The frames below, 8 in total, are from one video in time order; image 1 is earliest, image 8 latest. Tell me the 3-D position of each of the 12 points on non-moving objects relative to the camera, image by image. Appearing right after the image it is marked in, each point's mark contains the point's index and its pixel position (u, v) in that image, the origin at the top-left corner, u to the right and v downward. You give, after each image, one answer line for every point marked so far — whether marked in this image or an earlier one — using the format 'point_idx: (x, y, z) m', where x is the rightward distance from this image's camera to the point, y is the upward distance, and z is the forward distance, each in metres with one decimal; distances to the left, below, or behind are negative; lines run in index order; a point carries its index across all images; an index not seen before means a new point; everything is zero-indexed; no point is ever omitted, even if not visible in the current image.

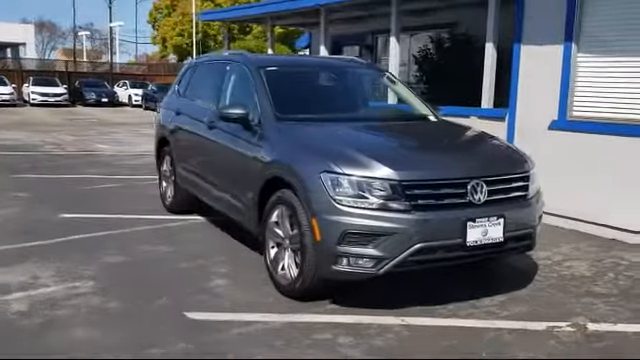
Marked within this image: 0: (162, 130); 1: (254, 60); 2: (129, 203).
0: (-2.1, +0.7, +7.9) m
1: (-0.6, +1.2, +6.1) m
2: (-2.8, -0.3, +8.7) m
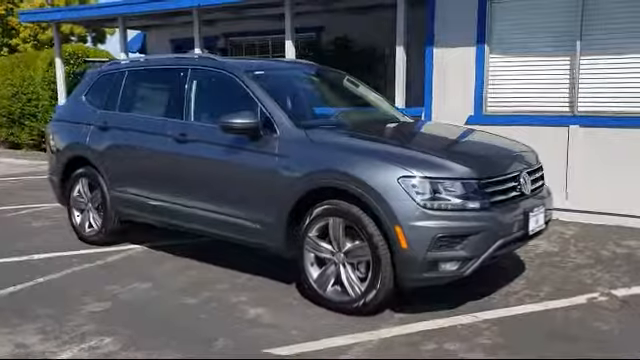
0: (-2.7, +0.4, +6.7) m
1: (-0.8, +1.1, +5.6) m
2: (-3.6, -0.7, +7.2) m
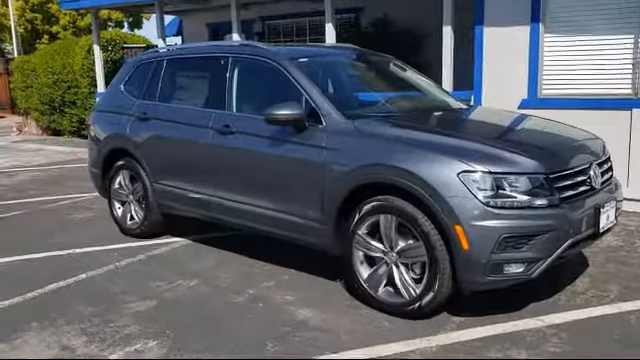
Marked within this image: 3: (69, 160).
0: (-2.2, +0.4, +6.6) m
1: (-0.3, +1.1, +5.3) m
2: (-3.1, -0.6, +7.1) m
3: (-5.7, +0.4, +13.4) m
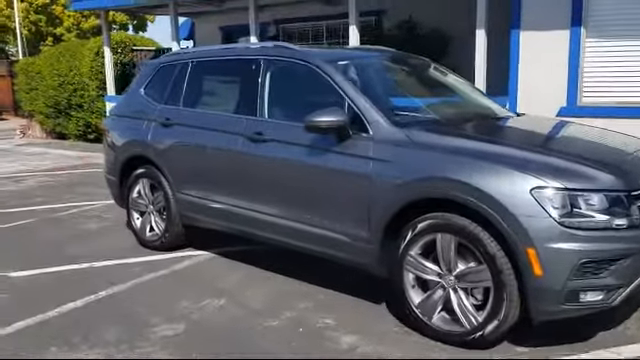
0: (-1.9, +0.4, +6.2) m
1: (0.0, +1.0, +4.9) m
2: (-2.8, -0.7, +6.8) m
3: (-5.3, +0.3, +13.0) m
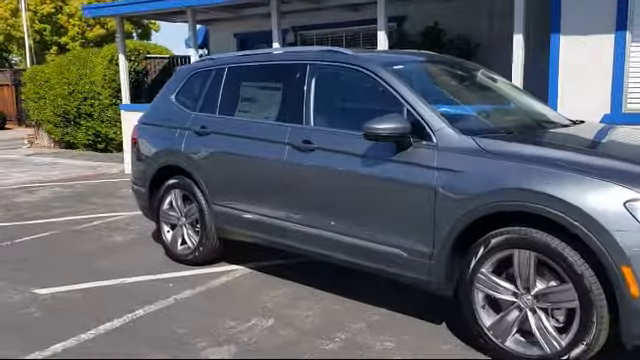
0: (-1.5, +0.2, +5.9) m
1: (+0.4, +1.0, +4.7) m
2: (-2.3, -0.8, +6.5) m
3: (-4.9, +0.1, +12.7) m
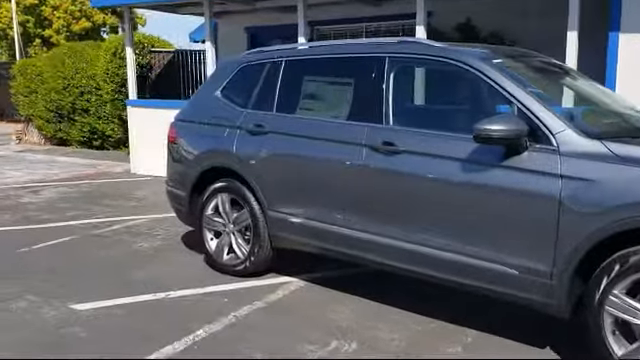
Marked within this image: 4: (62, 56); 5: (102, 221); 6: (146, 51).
0: (-0.9, +0.2, +5.4) m
1: (+1.0, +0.9, +4.2) m
2: (-1.8, -0.9, +5.9) m
3: (-4.6, +0.1, +12.1) m
4: (-7.3, +3.5, +16.8) m
5: (-2.8, -0.5, +7.8) m
6: (-4.0, +3.0, +13.6) m
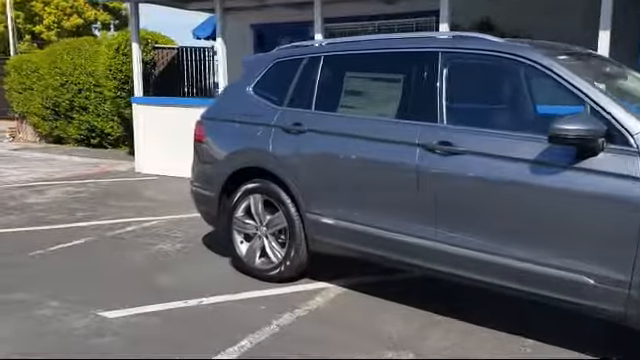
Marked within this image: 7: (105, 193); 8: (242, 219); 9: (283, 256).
0: (-0.6, +0.2, +5.1) m
1: (+1.4, +0.9, +4.0) m
2: (-1.5, -0.9, +5.6) m
3: (-4.4, +0.1, +11.7) m
4: (-7.2, +3.5, +16.4) m
5: (-2.6, -0.5, +7.5) m
6: (-3.8, +3.0, +13.3) m
7: (-3.4, -0.2, +9.5) m
8: (-0.7, -0.3, +5.3) m
9: (-0.3, -0.7, +5.1) m
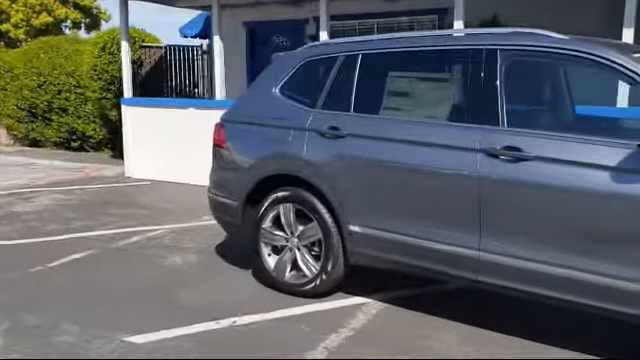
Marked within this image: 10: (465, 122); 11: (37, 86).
0: (-0.3, +0.1, +4.8) m
1: (+1.7, +0.8, +3.7) m
2: (-1.2, -0.9, +5.2) m
3: (-4.4, 0.0, +11.2) m
4: (-7.5, +3.4, +15.7) m
5: (-2.4, -0.6, +7.0) m
6: (-4.0, +2.9, +12.8) m
7: (-3.3, -0.3, +9.0) m
8: (-0.4, -0.4, +5.0) m
9: (0.0, -0.7, +4.7) m
10: (+1.0, +0.4, +4.0) m
11: (-7.4, +2.5, +15.5) m
